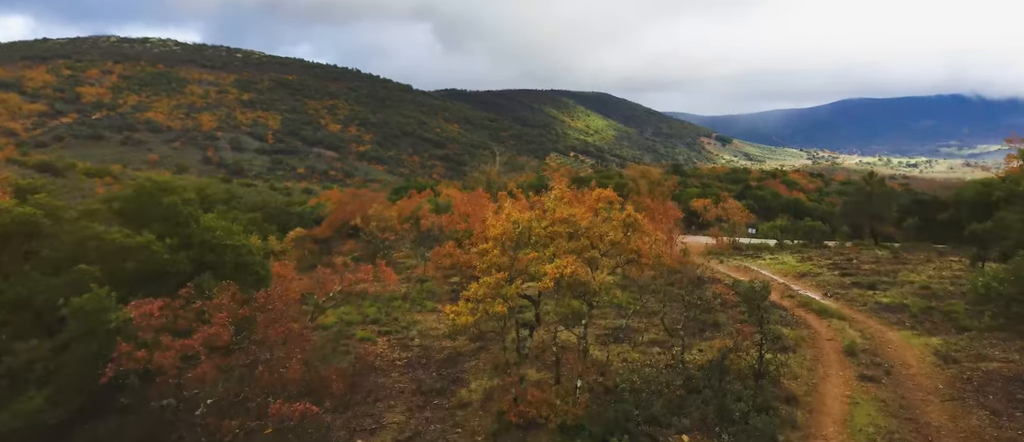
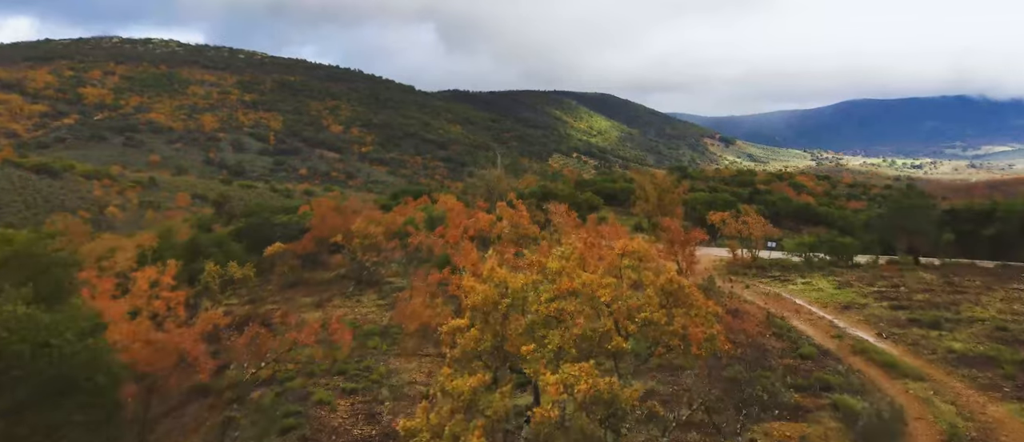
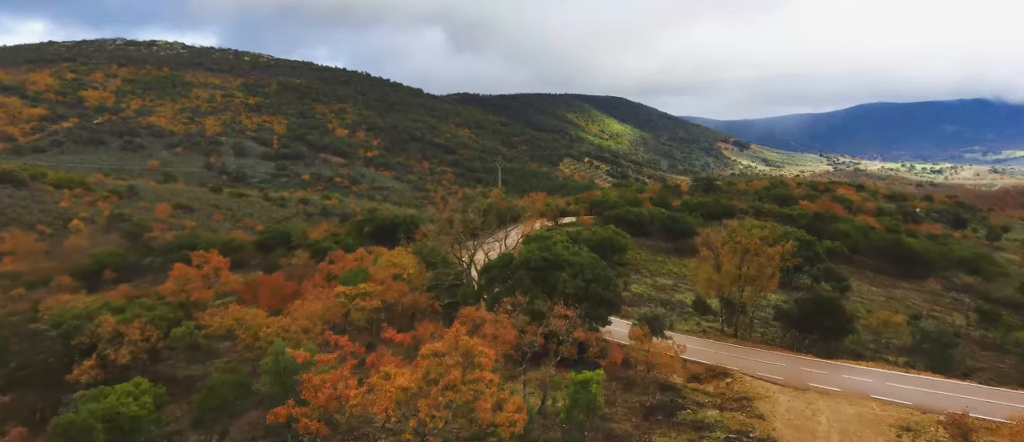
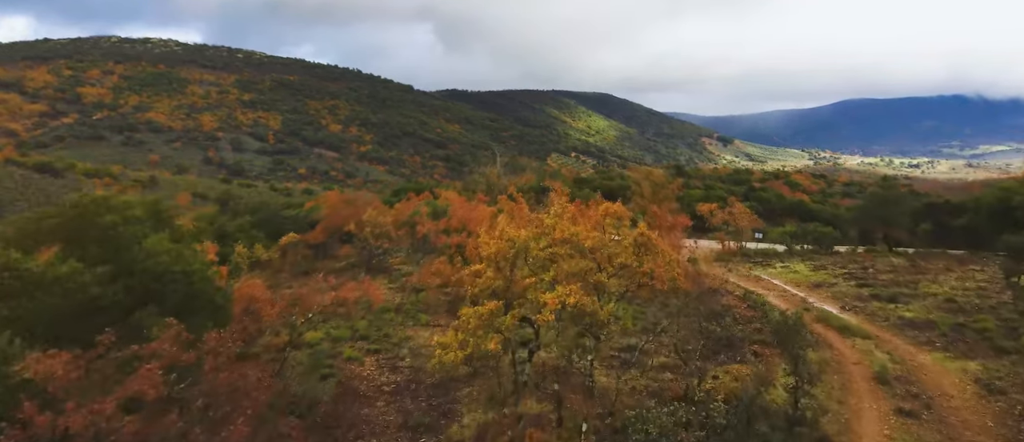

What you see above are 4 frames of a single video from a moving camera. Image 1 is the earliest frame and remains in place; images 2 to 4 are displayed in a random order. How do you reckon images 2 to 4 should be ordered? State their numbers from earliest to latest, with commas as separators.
4, 2, 3
